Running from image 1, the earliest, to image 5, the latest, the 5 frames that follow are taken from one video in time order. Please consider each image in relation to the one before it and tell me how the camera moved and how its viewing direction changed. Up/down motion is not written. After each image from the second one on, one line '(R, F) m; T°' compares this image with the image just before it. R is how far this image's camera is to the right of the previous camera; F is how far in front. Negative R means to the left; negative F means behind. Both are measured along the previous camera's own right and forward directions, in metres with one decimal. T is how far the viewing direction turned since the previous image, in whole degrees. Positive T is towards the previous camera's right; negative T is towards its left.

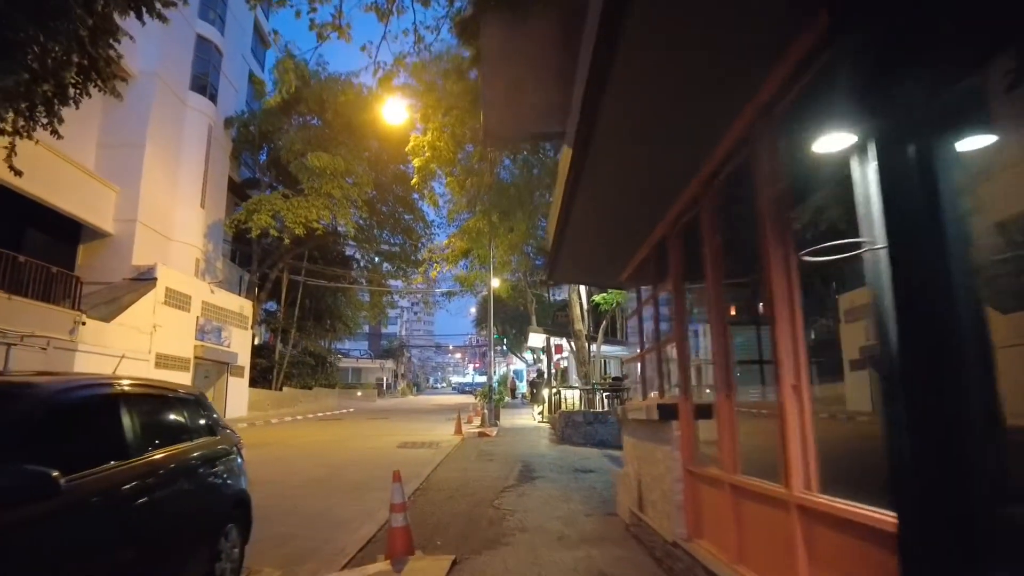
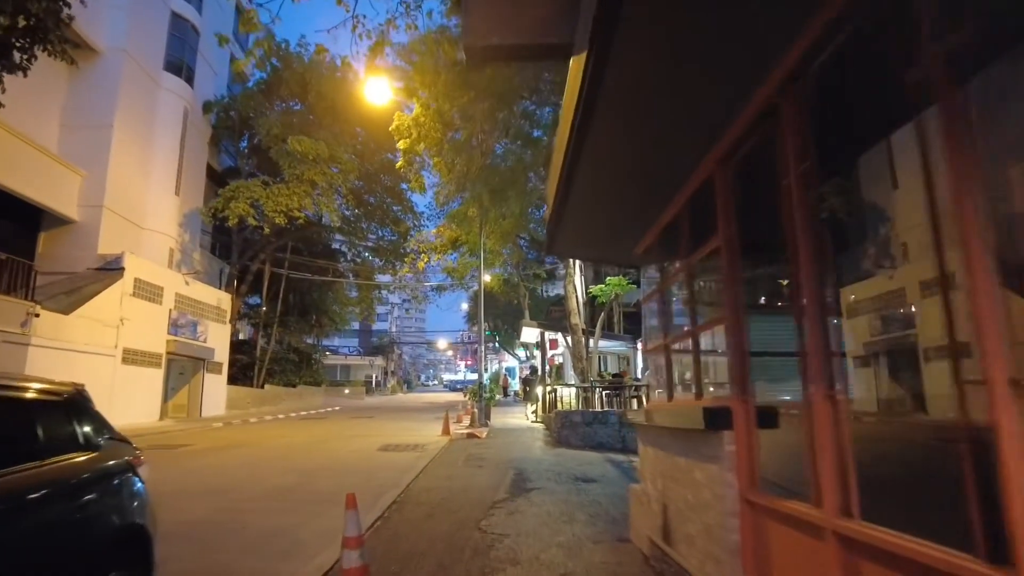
(0.0, +1.0) m; +1°
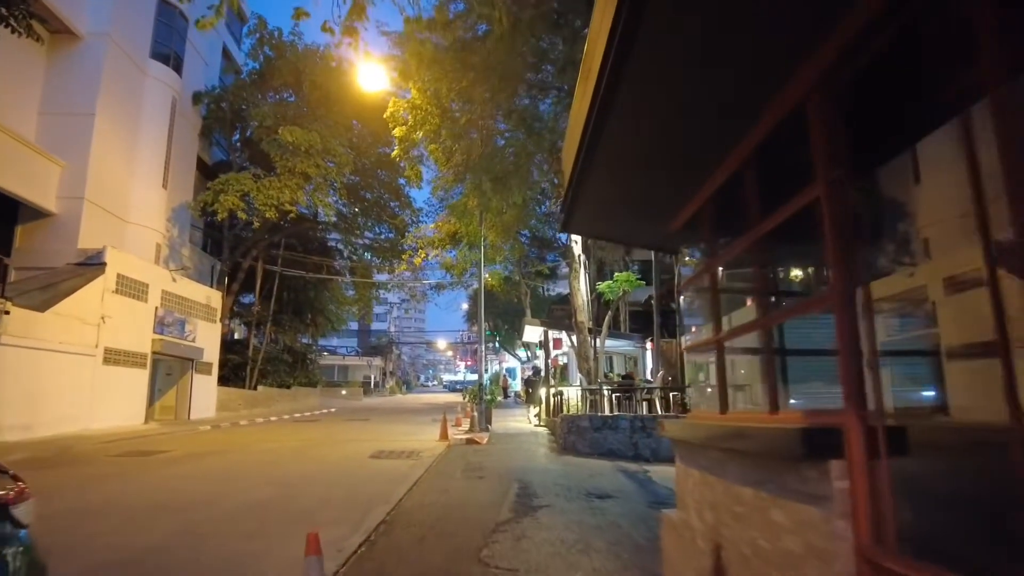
(0.0, +0.8) m; 0°
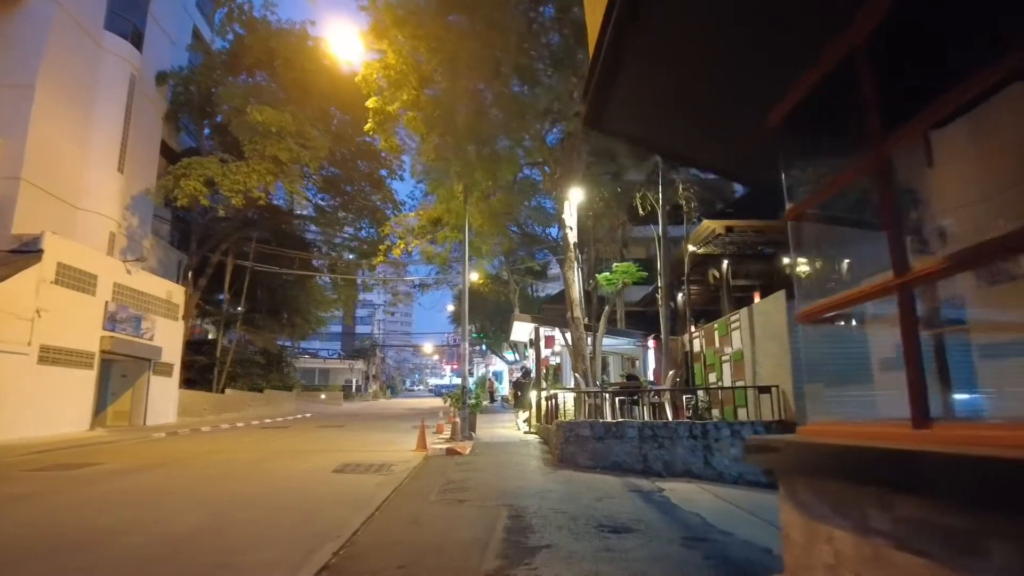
(0.0, +1.5) m; +1°
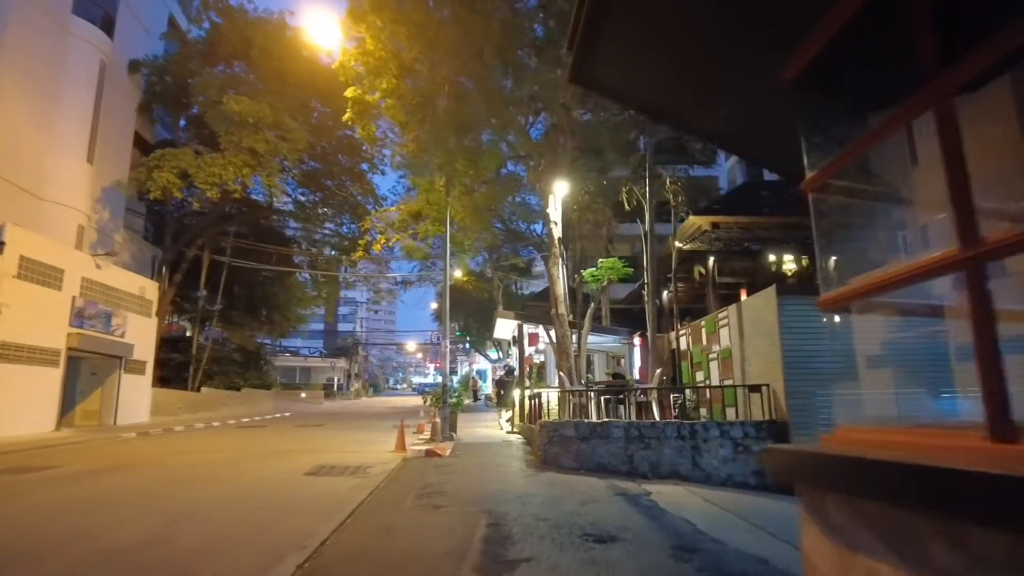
(0.0, +0.4) m; +1°
